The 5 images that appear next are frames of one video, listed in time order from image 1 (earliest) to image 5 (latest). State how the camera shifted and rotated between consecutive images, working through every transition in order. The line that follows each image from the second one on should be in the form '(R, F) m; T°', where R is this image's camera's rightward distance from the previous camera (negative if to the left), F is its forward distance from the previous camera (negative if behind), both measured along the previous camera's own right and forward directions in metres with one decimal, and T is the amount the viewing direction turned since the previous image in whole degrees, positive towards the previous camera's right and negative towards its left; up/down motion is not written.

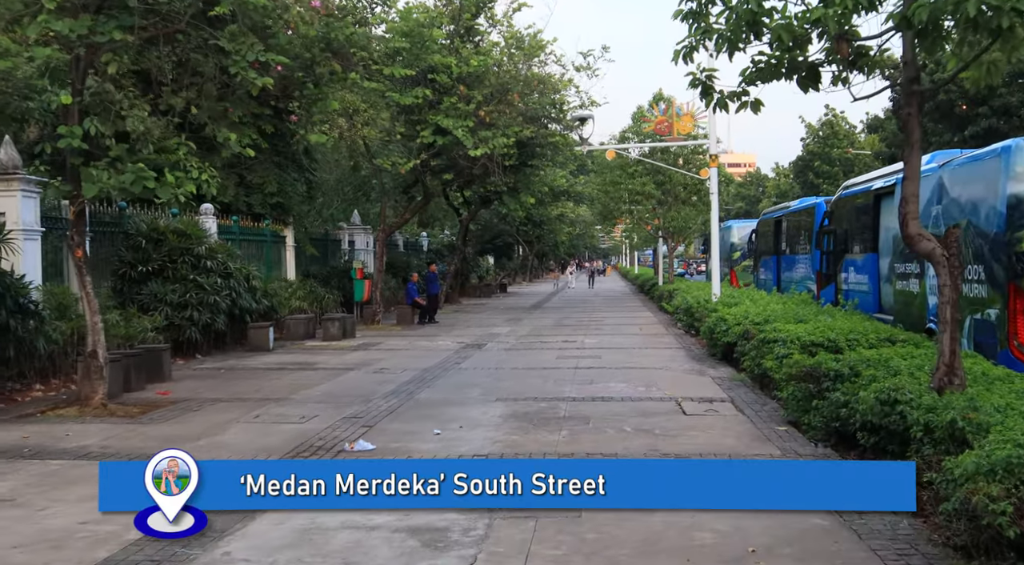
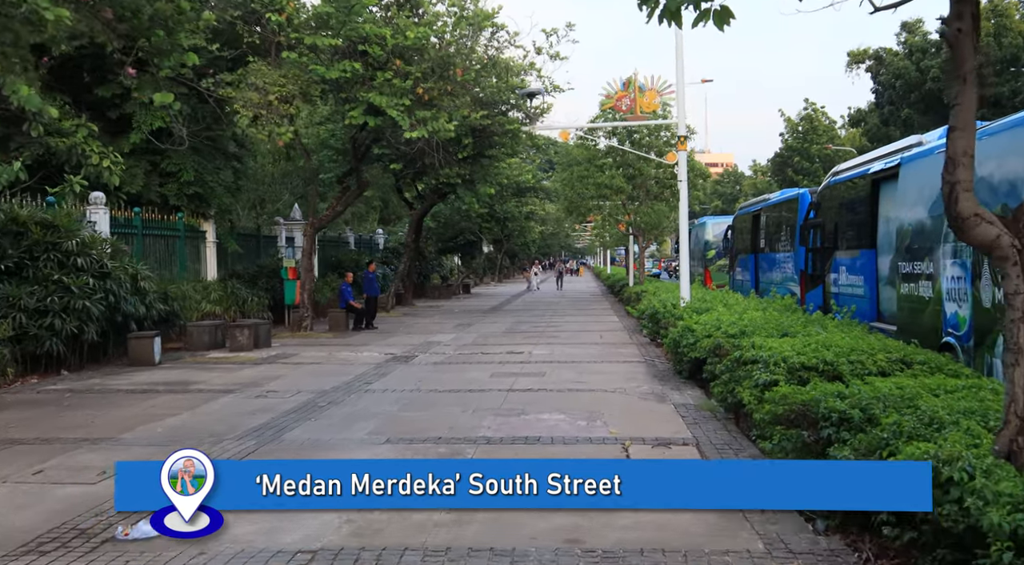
(+0.7, +2.5) m; +1°
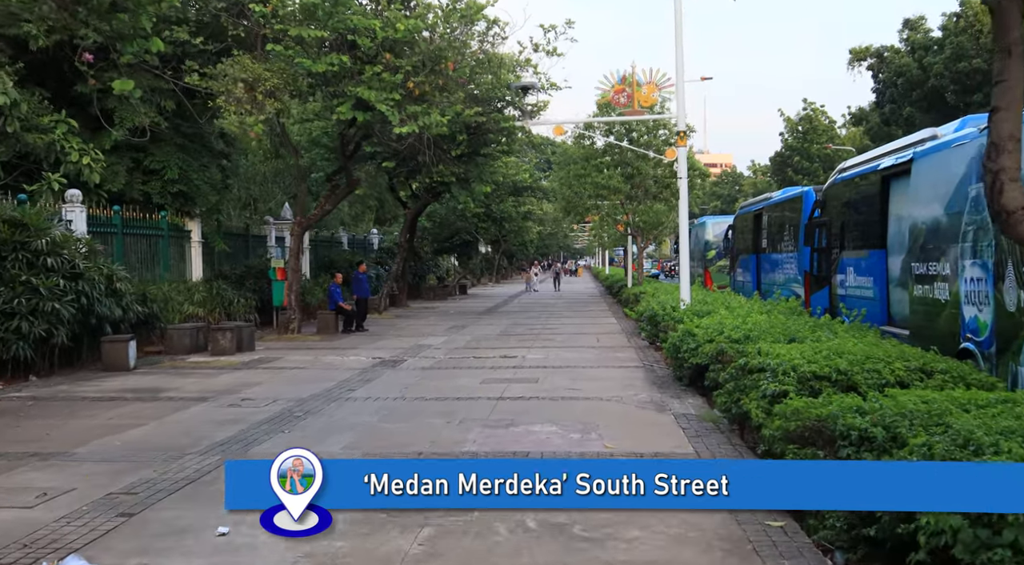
(+0.1, +0.6) m; 0°
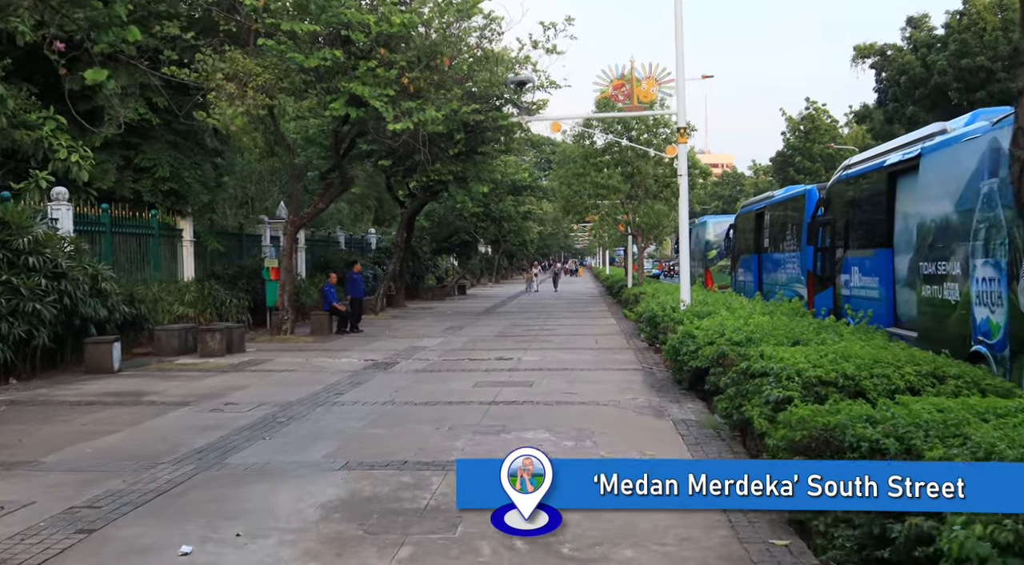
(+0.1, +0.4) m; 0°
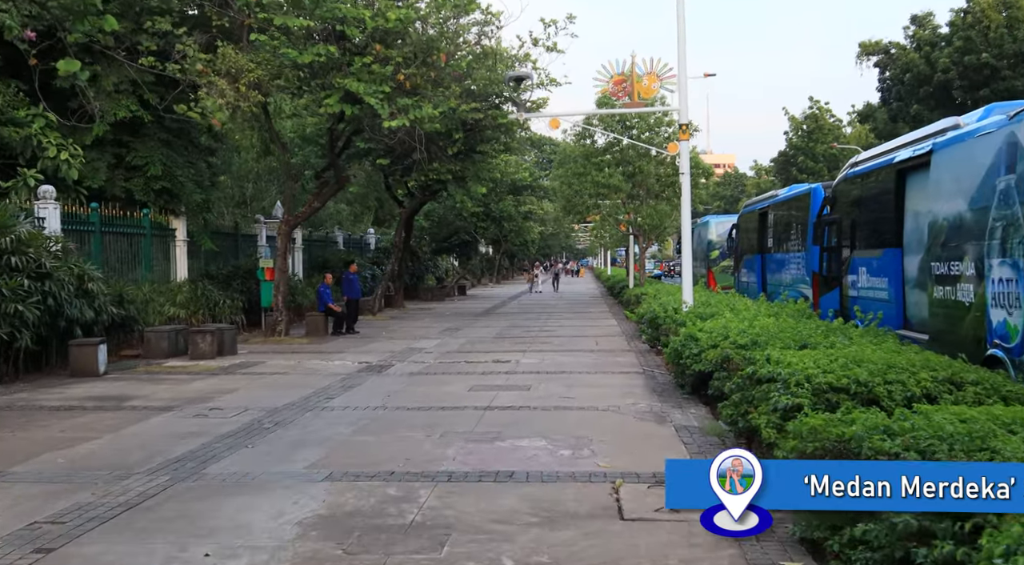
(+0.1, +0.4) m; 0°
